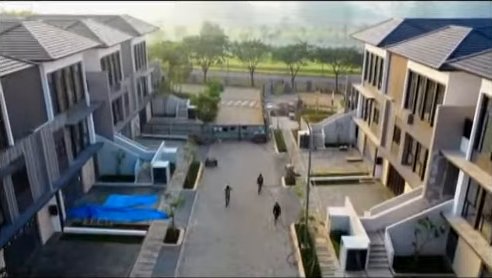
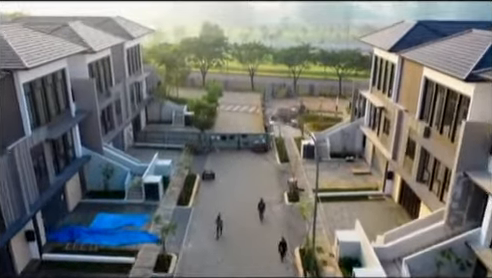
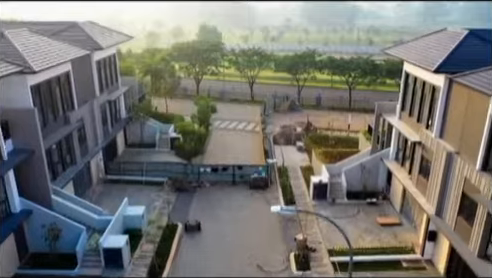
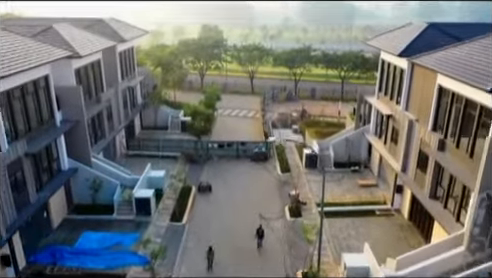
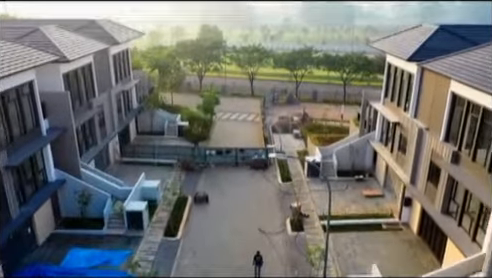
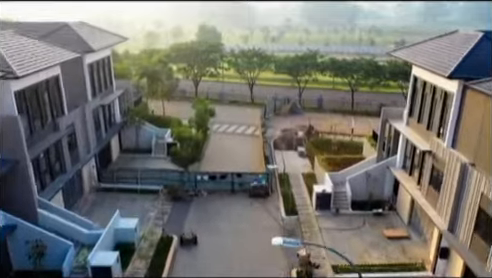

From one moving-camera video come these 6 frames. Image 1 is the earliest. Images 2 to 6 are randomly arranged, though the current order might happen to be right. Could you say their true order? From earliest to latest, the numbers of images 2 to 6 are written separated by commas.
2, 4, 5, 3, 6
